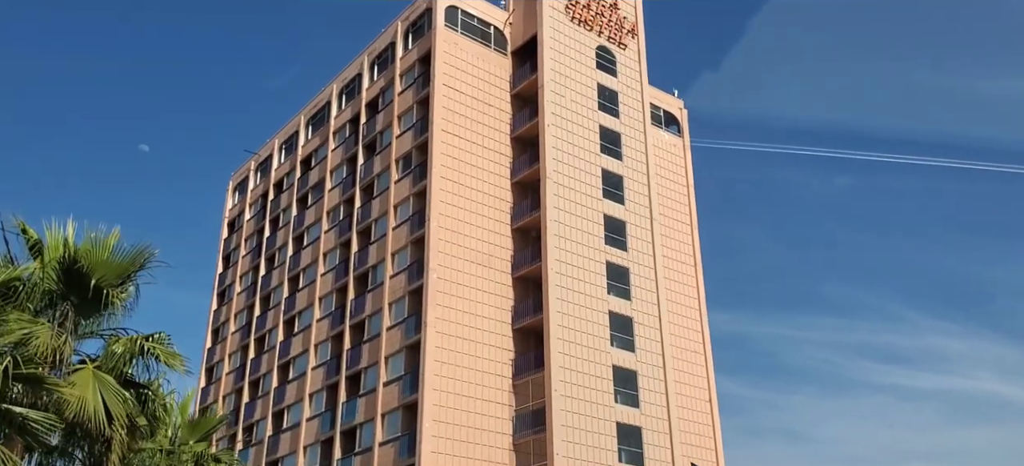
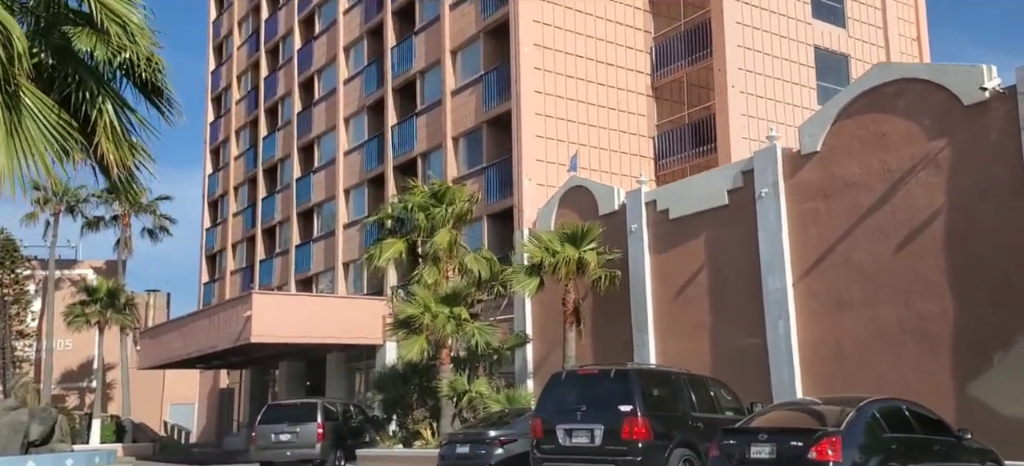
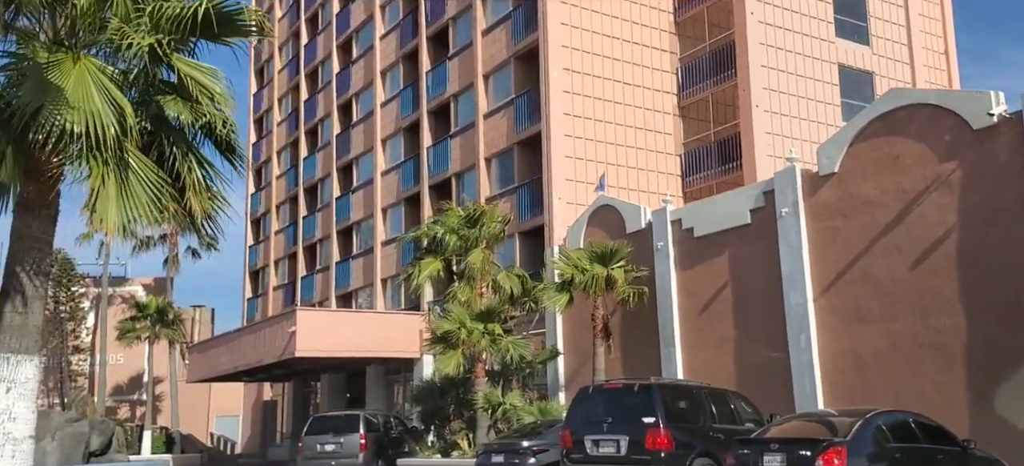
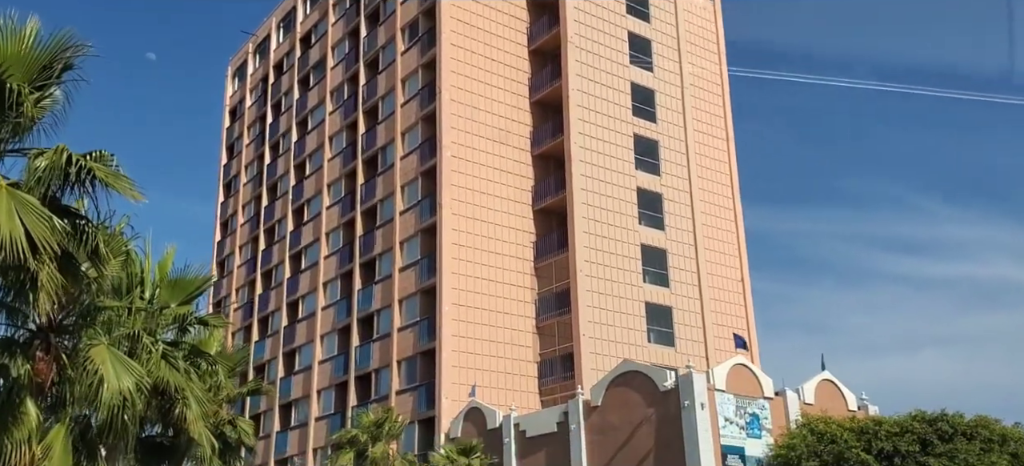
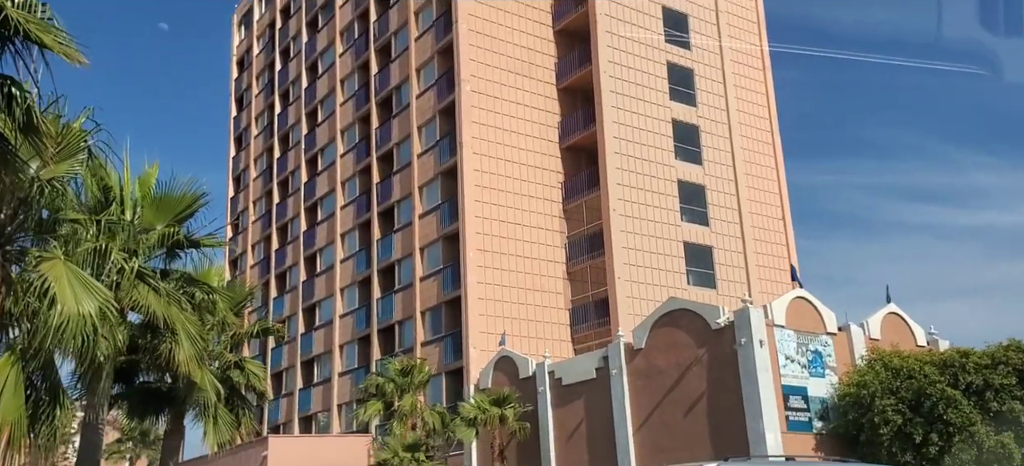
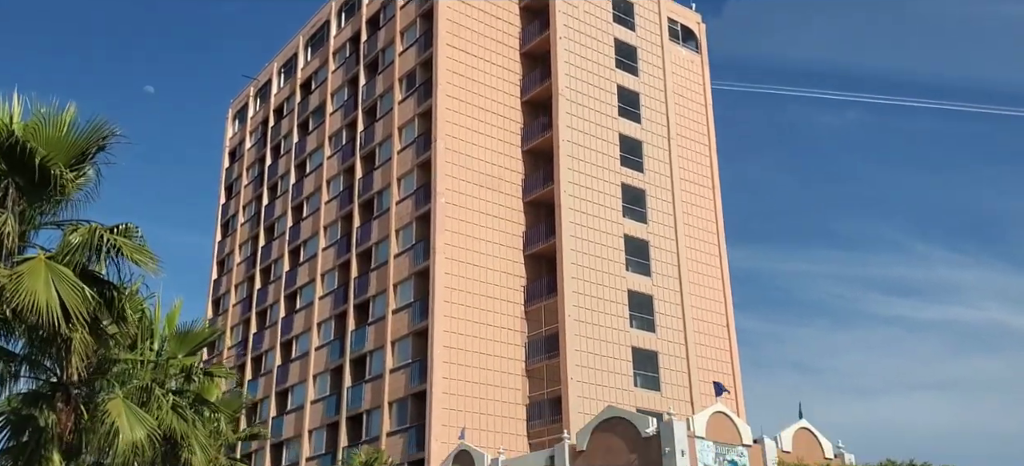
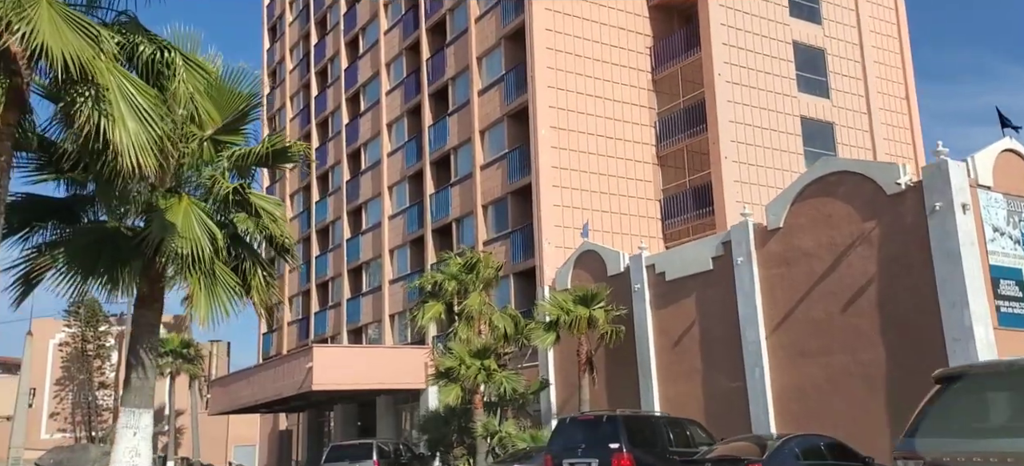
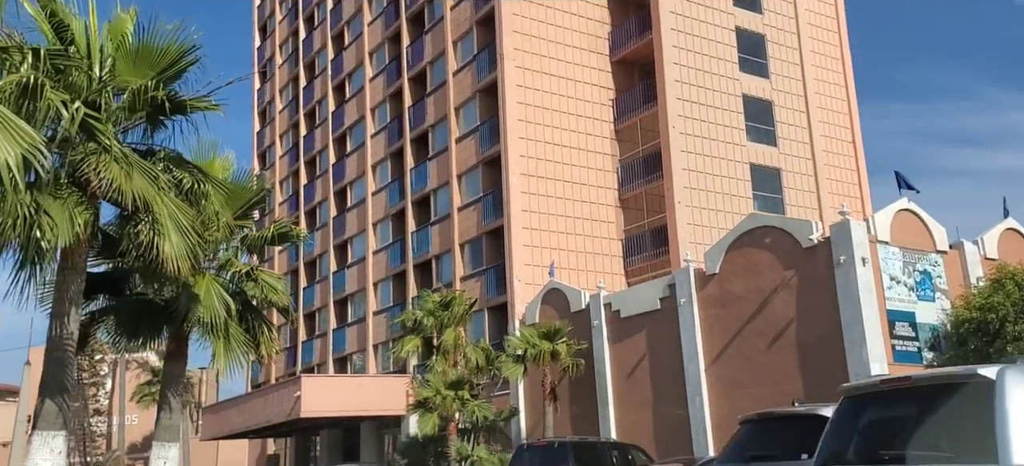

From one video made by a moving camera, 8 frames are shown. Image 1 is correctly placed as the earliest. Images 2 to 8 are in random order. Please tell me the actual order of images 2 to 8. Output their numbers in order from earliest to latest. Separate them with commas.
6, 4, 5, 8, 7, 3, 2
